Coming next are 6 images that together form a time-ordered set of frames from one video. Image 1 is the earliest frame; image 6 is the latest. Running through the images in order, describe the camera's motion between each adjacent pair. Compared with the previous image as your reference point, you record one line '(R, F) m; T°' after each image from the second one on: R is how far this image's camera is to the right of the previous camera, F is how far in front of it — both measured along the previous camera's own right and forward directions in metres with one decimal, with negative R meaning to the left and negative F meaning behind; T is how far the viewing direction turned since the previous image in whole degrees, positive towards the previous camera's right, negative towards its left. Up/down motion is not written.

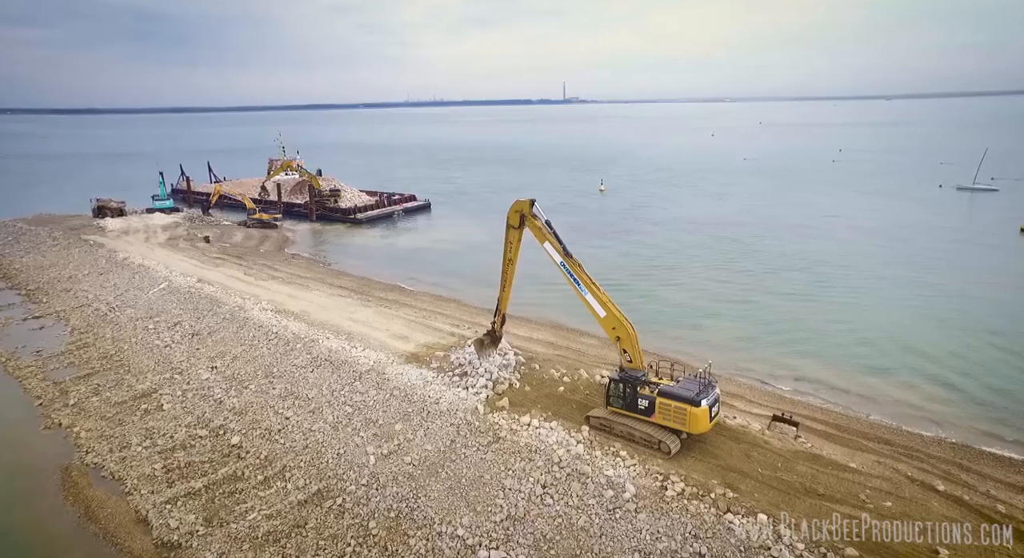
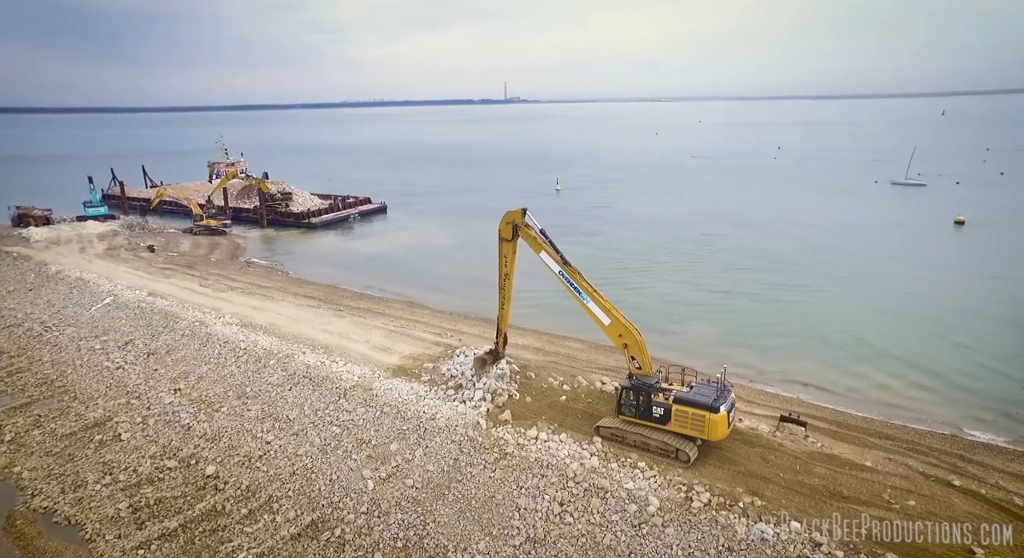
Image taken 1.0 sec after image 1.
(-0.9, +0.6) m; +5°
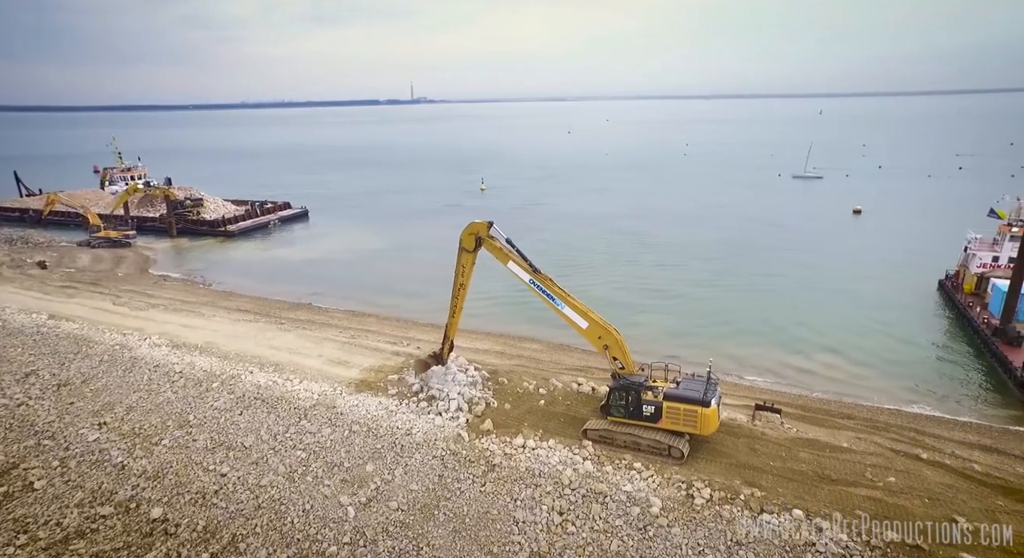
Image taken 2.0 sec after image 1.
(-0.9, +0.5) m; +8°
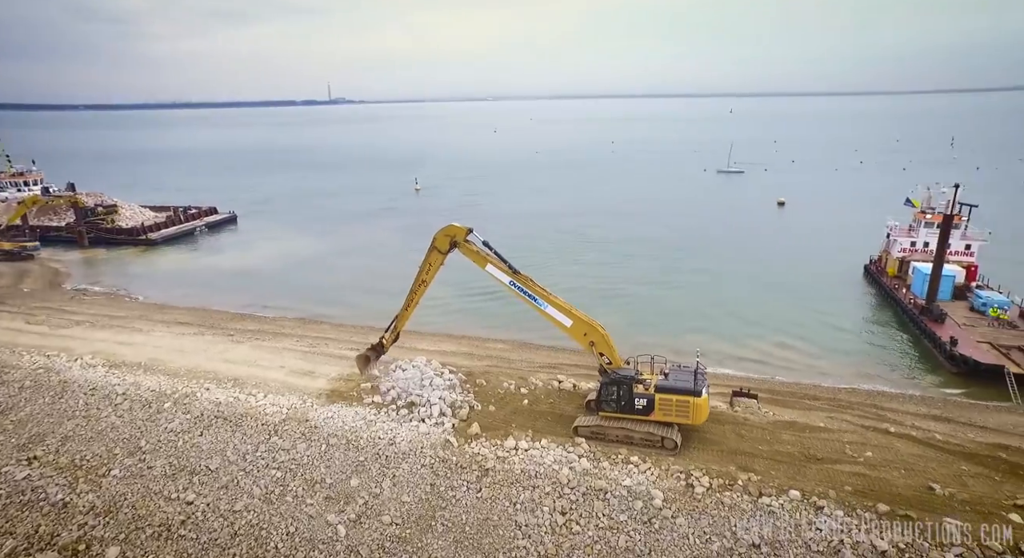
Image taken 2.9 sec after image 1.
(-0.8, +0.3) m; +6°
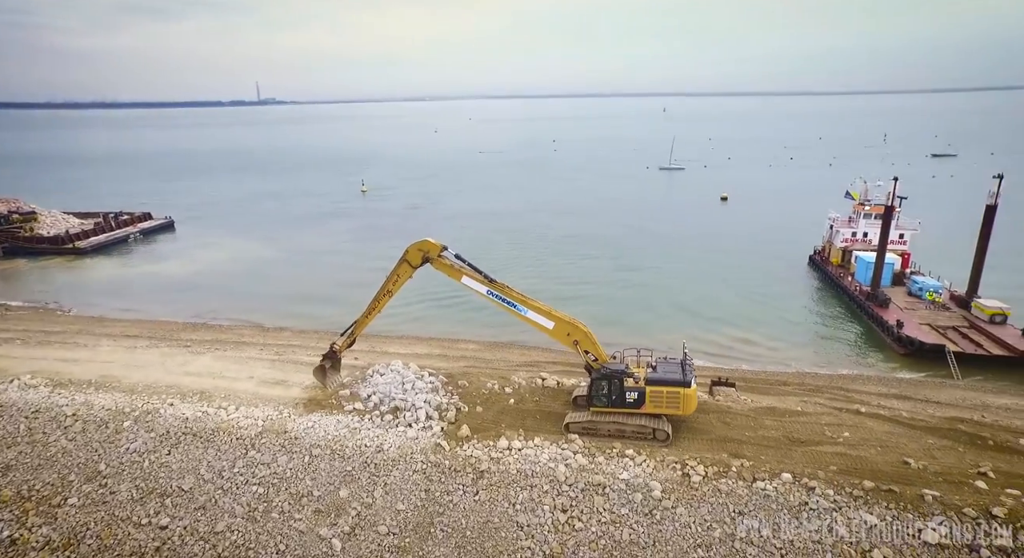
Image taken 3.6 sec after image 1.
(-0.7, +0.1) m; +5°
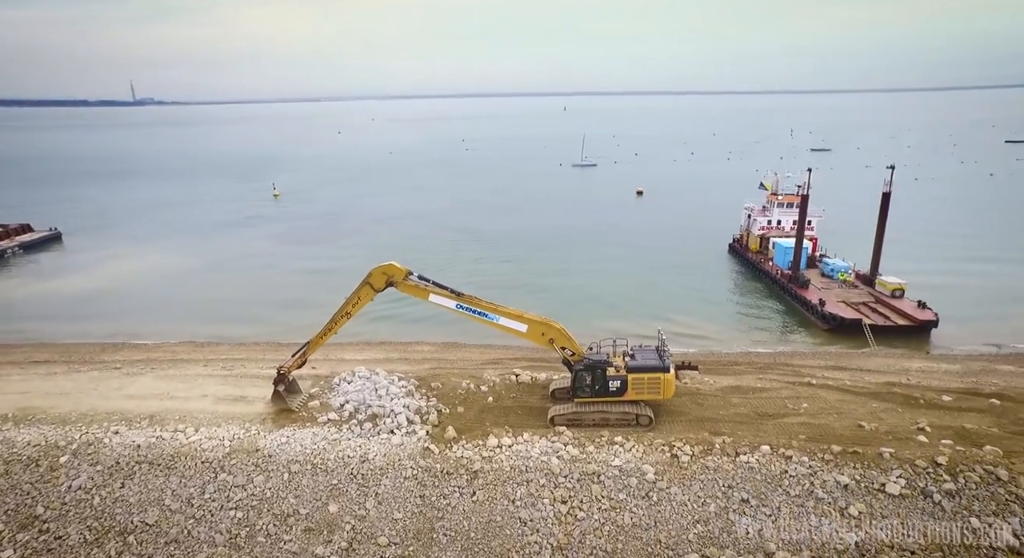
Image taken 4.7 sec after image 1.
(-1.0, 0.0) m; +8°
